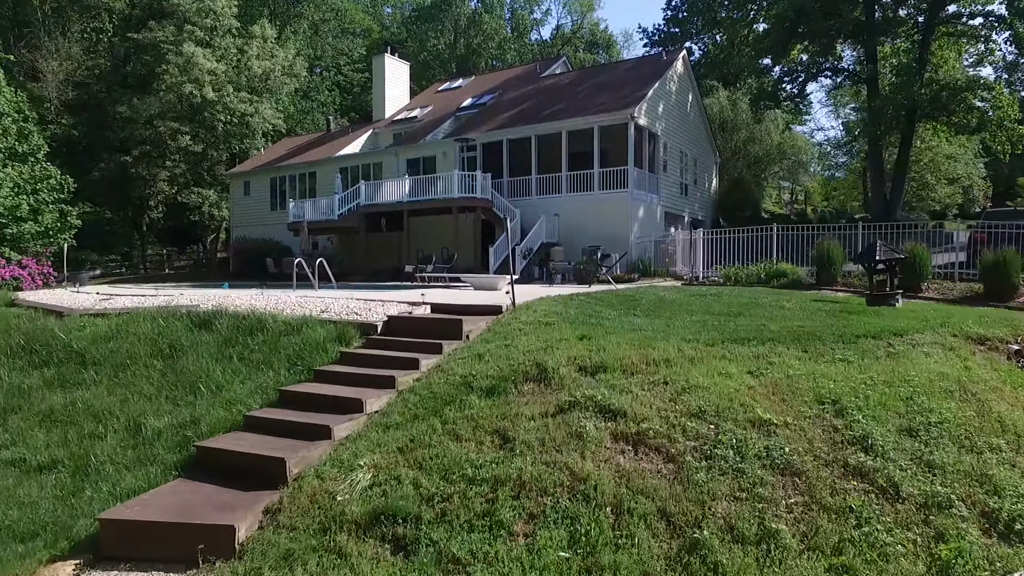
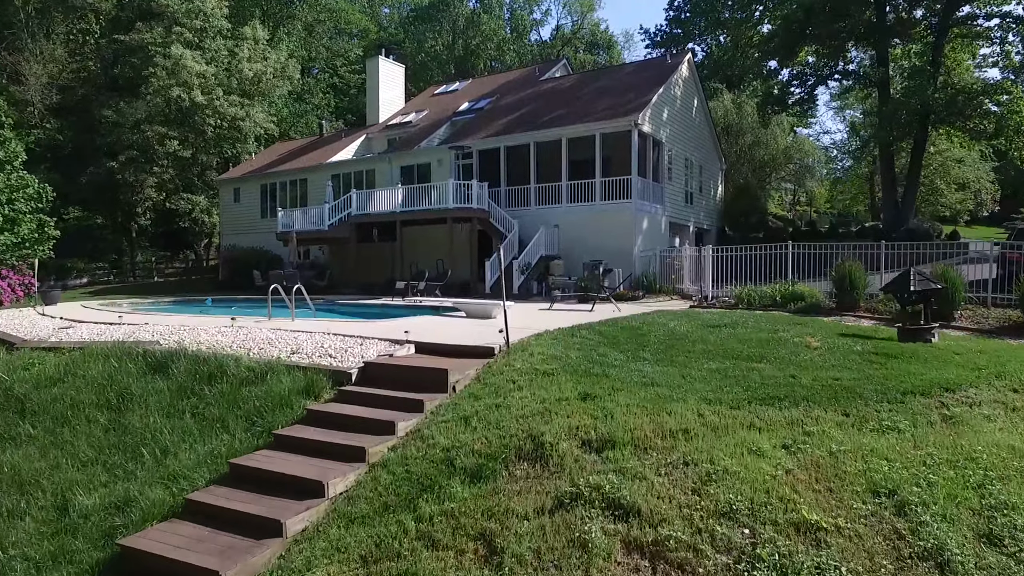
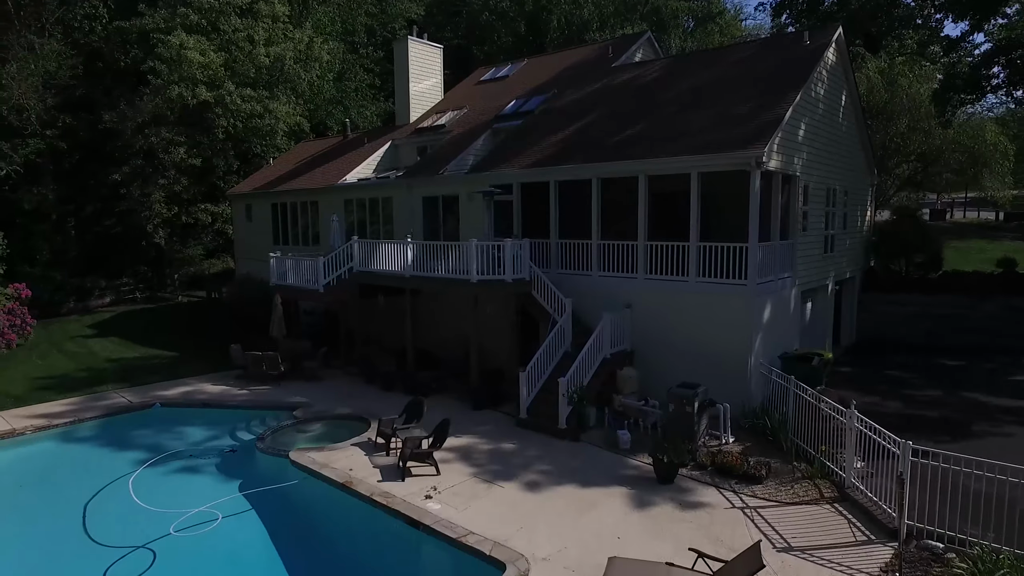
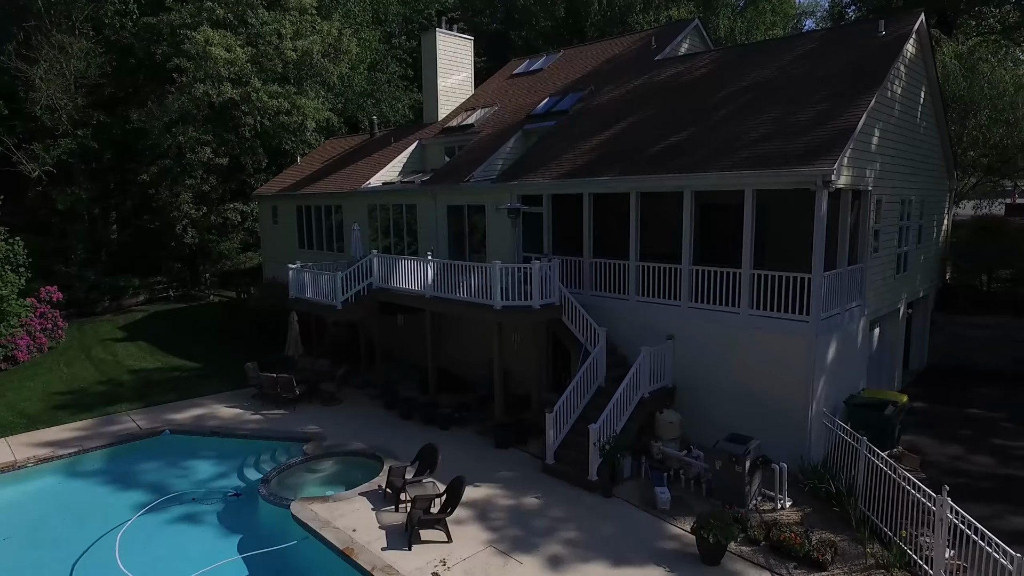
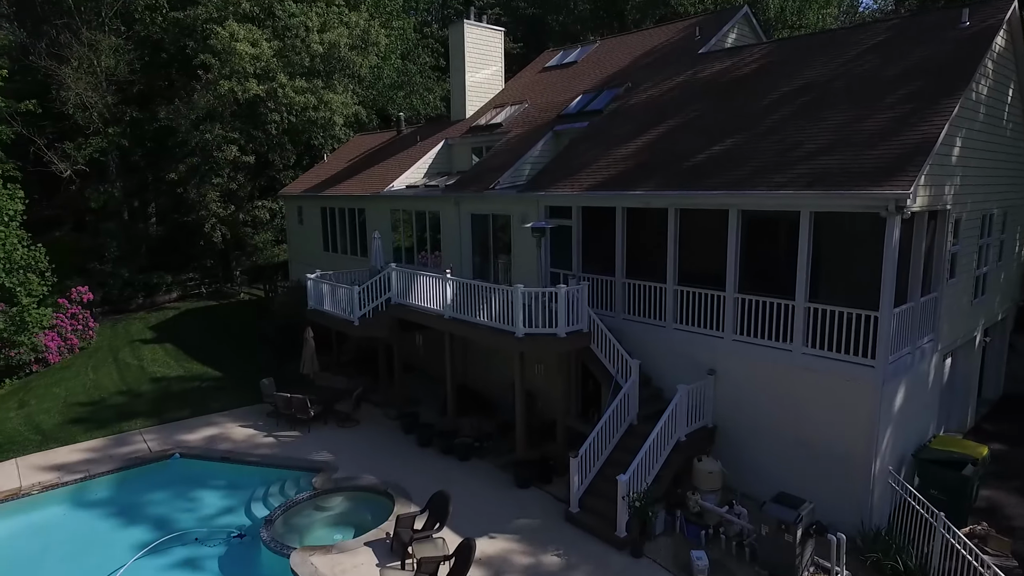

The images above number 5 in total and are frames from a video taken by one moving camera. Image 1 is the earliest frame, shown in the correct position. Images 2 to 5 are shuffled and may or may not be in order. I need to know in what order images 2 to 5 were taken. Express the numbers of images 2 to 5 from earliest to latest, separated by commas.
2, 3, 4, 5
